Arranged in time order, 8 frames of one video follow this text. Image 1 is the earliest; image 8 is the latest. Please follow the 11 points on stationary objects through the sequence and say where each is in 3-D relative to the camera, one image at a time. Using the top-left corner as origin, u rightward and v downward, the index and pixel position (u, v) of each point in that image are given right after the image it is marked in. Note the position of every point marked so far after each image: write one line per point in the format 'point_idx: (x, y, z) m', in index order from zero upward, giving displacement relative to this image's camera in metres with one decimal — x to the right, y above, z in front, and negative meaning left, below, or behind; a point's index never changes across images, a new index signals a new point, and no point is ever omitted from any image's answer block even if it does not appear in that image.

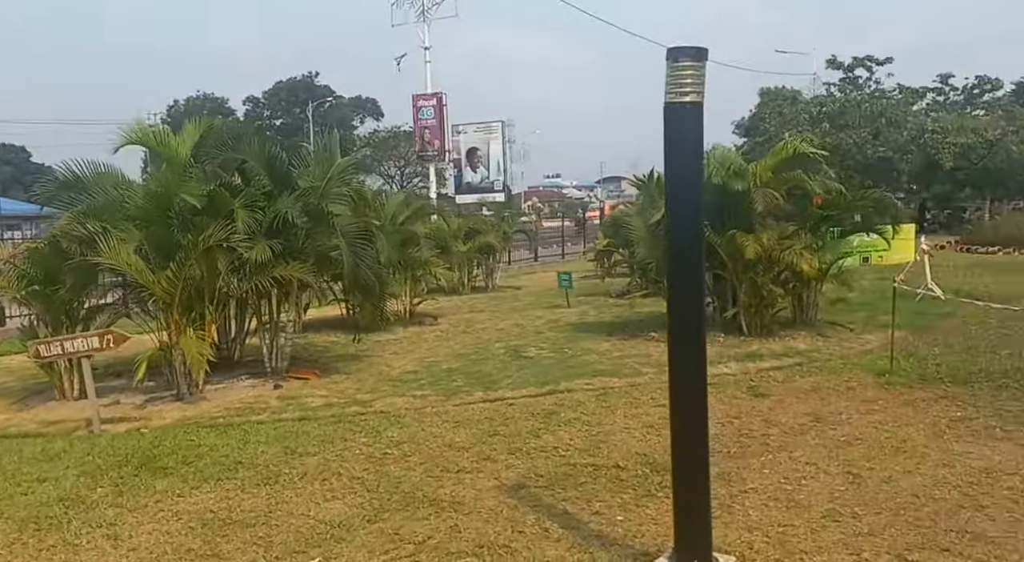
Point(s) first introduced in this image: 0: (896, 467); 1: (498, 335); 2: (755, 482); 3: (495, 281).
0: (+2.1, -1.0, +4.0) m
1: (-0.2, -0.7, +9.4) m
2: (+1.2, -1.0, +3.9) m
3: (-0.4, 0.0, +16.3) m
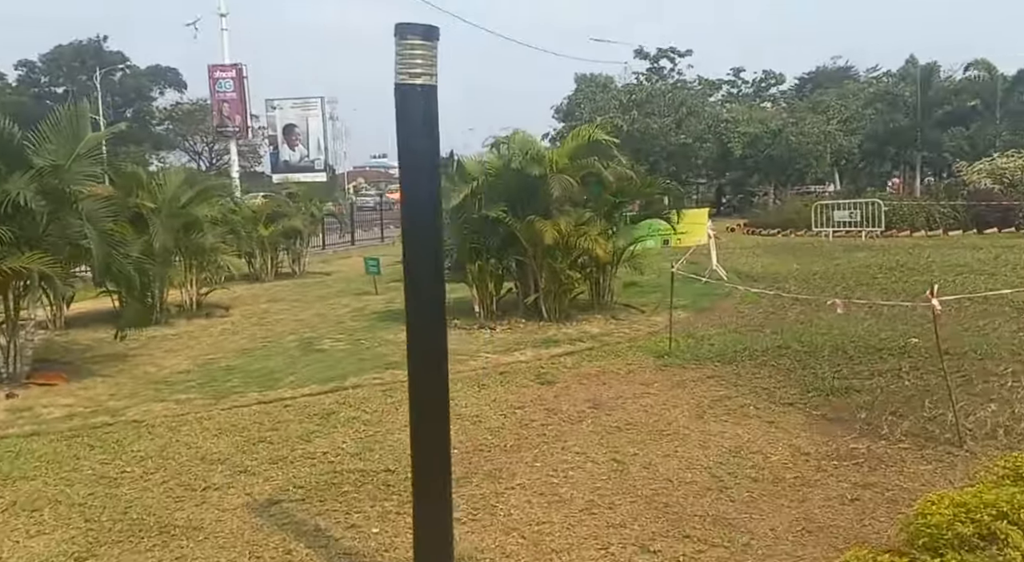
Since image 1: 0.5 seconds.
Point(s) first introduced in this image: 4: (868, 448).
0: (+0.8, -1.0, +4.2) m
1: (-2.6, -0.5, +8.9) m
2: (+0.1, -1.0, +3.8) m
3: (-4.3, +0.3, +15.5) m
4: (+1.9, -0.9, +4.1) m
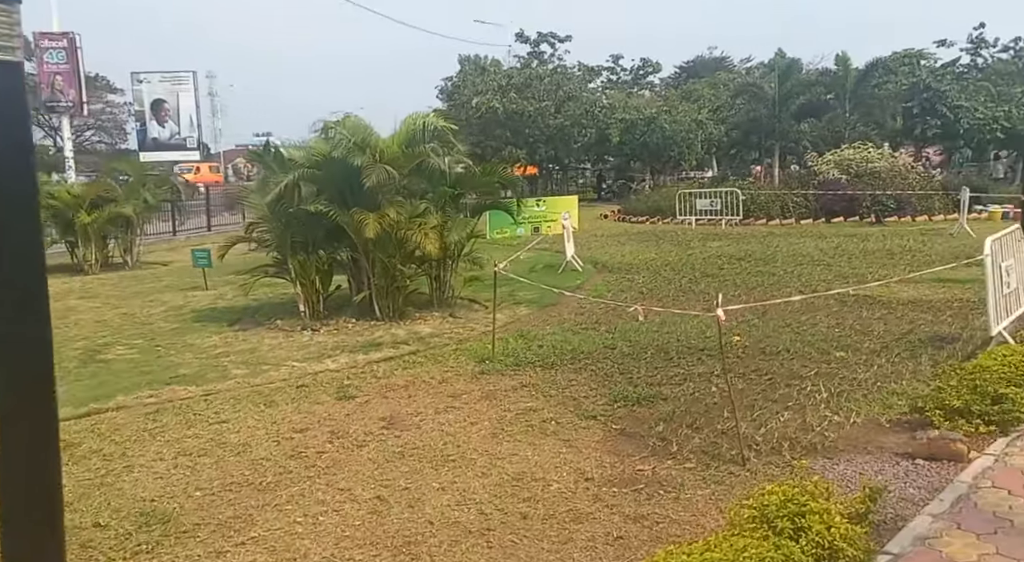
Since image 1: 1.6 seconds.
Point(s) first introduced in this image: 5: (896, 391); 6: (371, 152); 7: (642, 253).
0: (-0.4, -1.0, +3.8) m
1: (-4.4, -0.5, +7.9) m
2: (-1.1, -1.1, +3.3) m
3: (-7.1, +0.5, +14.3) m
4: (+0.7, -1.0, +3.9) m
5: (+2.6, -0.8, +5.1) m
6: (-1.5, +1.4, +7.9) m
7: (+2.6, +0.6, +15.0) m
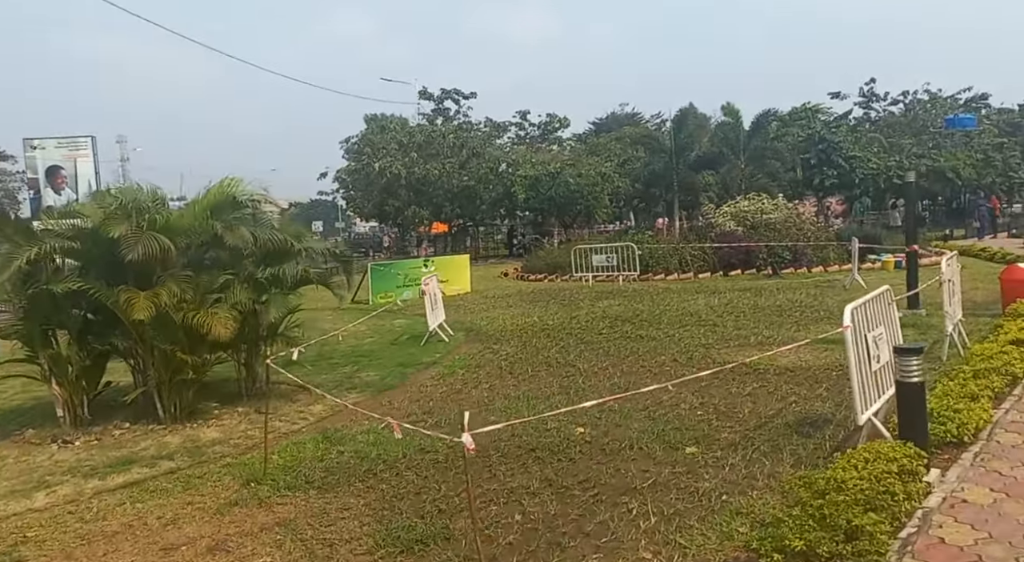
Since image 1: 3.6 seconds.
0: (-1.6, -1.5, +2.4) m
1: (-6.1, -1.4, +6.2) m
2: (-2.3, -1.5, +1.9) m
3: (-9.3, -1.0, +12.3) m
4: (-0.5, -1.4, +2.6) m
5: (+1.2, -1.2, +4.0) m
6: (-3.2, +0.5, +6.6) m
7: (+0.3, -0.7, +13.9) m
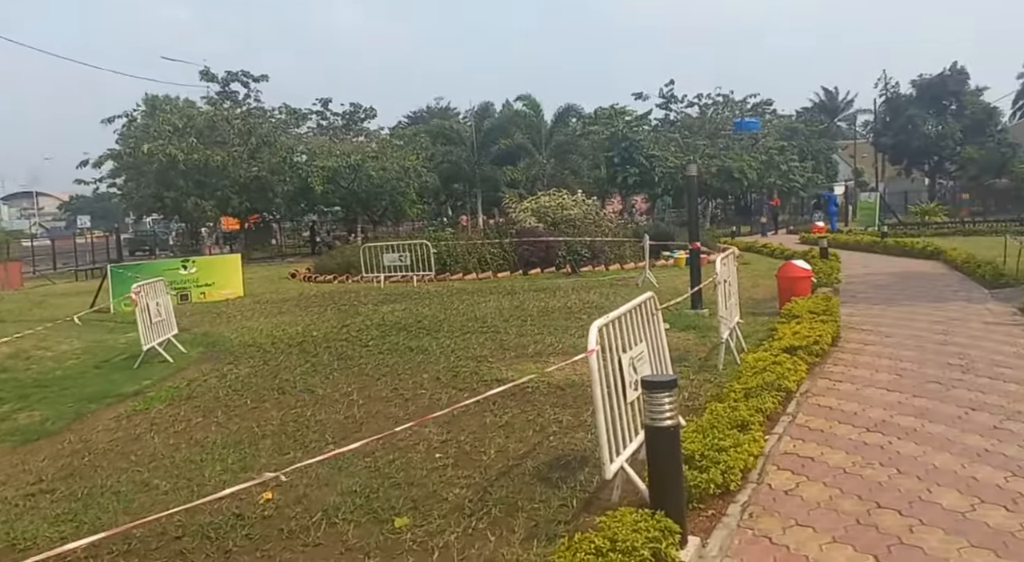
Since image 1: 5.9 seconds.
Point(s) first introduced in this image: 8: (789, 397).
0: (-2.7, -1.6, +0.5) m
1: (-7.9, -1.6, +3.1) m
2: (-3.3, -1.7, -0.2) m
3: (-12.5, -1.2, +8.3) m
4: (-1.7, -1.5, +0.9) m
5: (-0.3, -1.3, +2.7) m
6: (-5.3, +0.4, +4.2) m
7: (-3.5, -0.7, +12.1) m
8: (+2.1, -0.9, +5.6) m
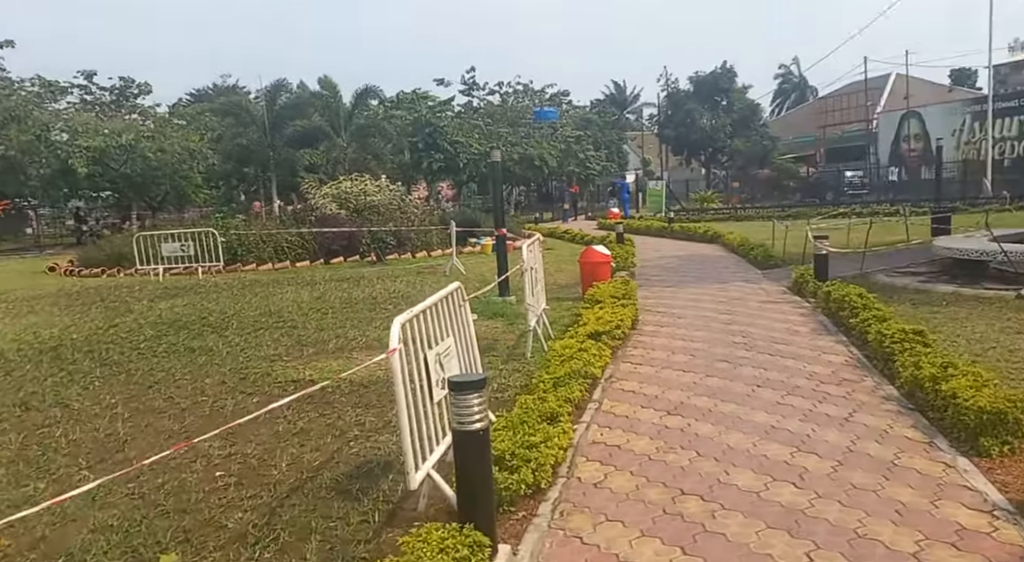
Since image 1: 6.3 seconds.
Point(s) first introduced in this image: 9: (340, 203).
0: (-2.7, -1.7, -0.5) m
1: (-8.4, -1.8, +0.7) m
2: (-3.1, -1.8, -1.3) m
3: (-14.2, -1.4, +4.6) m
4: (-1.9, -1.6, +0.2) m
5: (-1.0, -1.3, +2.2) m
6: (-6.2, +0.3, +2.4) m
7: (-6.5, -0.7, +10.5) m
8: (+0.6, -0.8, +5.6) m
9: (-4.4, +2.0, +19.3) m
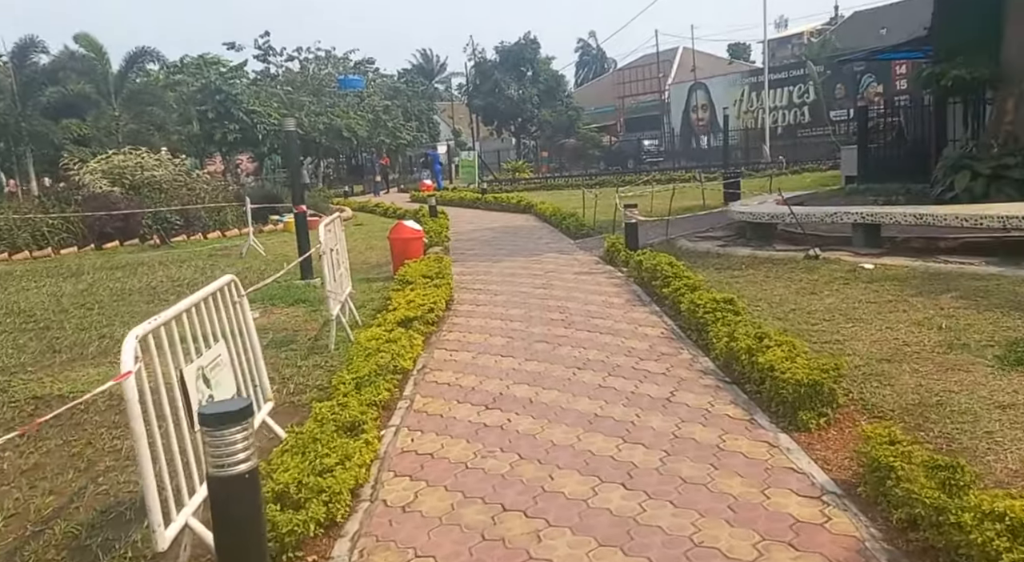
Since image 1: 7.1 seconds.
0: (-2.5, -2.0, -1.7) m
1: (-8.3, -2.3, -1.8) m
2: (-2.6, -2.1, -2.5) m
3: (-14.8, -2.1, +0.6) m
4: (-1.8, -1.8, -0.8) m
5: (-1.4, -1.4, +1.4) m
6: (-6.6, -0.1, +0.2) m
7: (-8.8, -0.8, +8.1) m
8: (-0.7, -0.6, +5.0) m
9: (-9.0, +2.3, +17.0) m
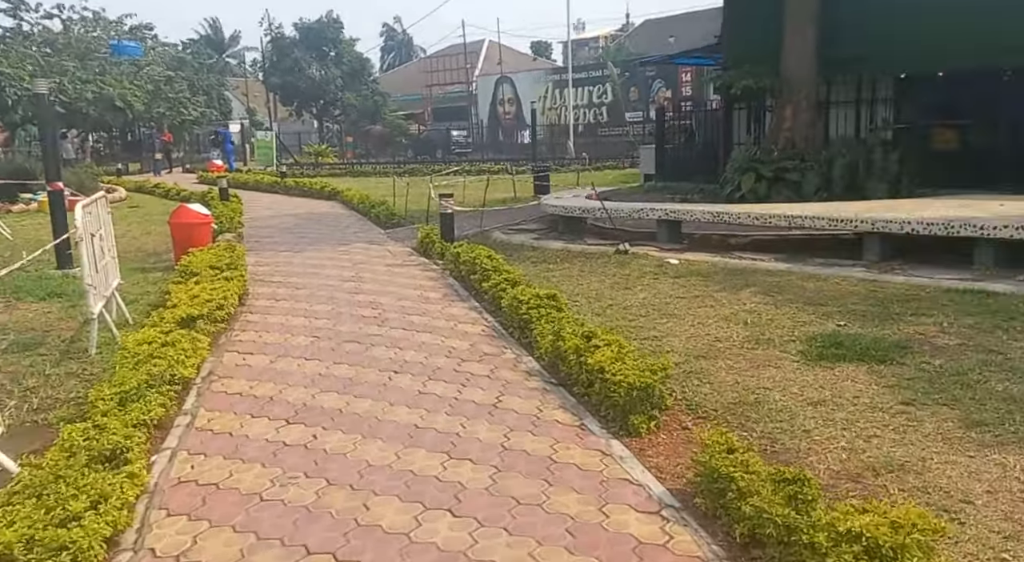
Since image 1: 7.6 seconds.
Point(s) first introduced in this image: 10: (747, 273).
0: (-1.9, -2.0, -2.6) m
1: (-7.4, -2.3, -4.2) m
2: (-1.8, -2.2, -3.5) m
3: (-14.3, -2.1, -3.6) m
4: (-1.4, -1.8, -1.6) m
5: (-1.6, -1.4, +0.6) m
6: (-6.3, -0.1, -1.9) m
7: (-10.4, -0.6, +5.2) m
8: (-1.8, -0.6, +4.2) m
9: (-12.8, +2.5, +13.7) m
10: (+2.2, +0.1, +7.1) m
